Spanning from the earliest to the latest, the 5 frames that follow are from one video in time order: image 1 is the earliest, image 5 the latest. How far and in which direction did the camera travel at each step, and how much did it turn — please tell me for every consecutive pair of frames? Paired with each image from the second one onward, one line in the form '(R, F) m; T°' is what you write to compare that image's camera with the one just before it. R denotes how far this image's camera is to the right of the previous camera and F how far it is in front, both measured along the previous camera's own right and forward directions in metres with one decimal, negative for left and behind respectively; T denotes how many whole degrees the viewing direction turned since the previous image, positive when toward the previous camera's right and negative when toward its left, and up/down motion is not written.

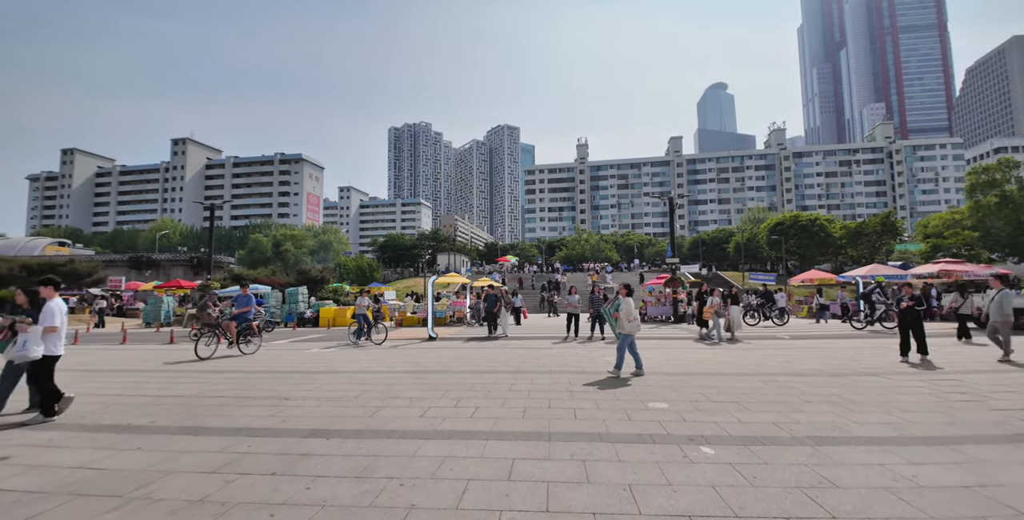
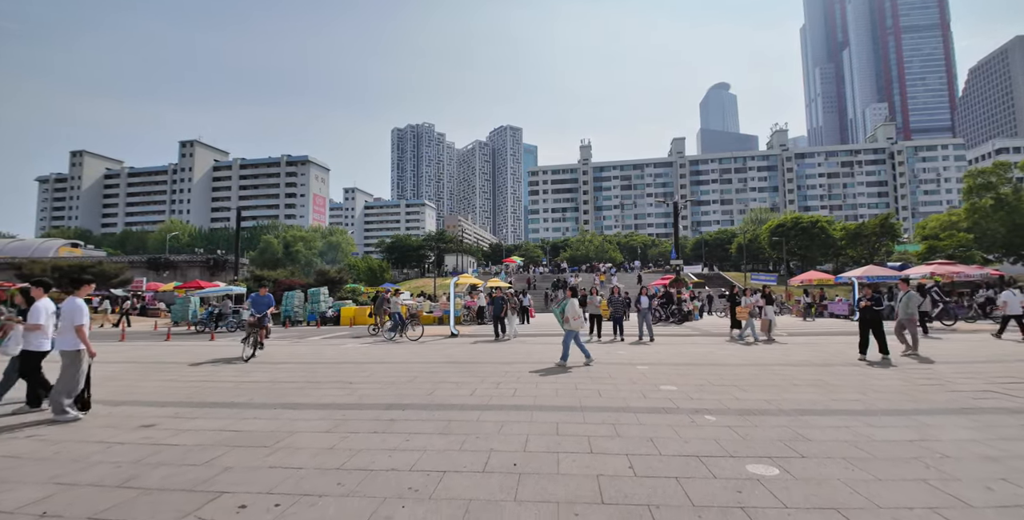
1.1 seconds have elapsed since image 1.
(-0.5, -1.0) m; 0°
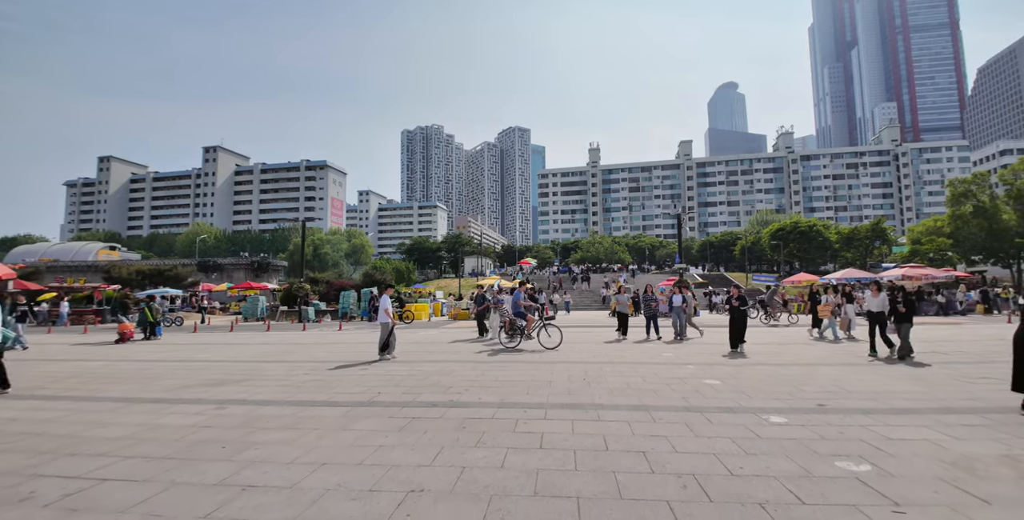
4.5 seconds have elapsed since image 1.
(-1.1, -3.4) m; -1°
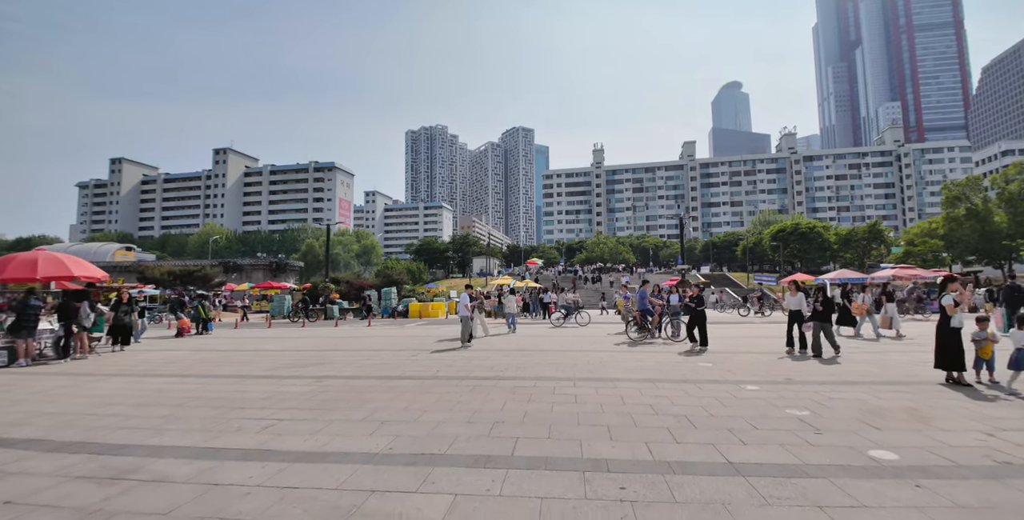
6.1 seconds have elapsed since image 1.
(-0.5, -1.5) m; 0°
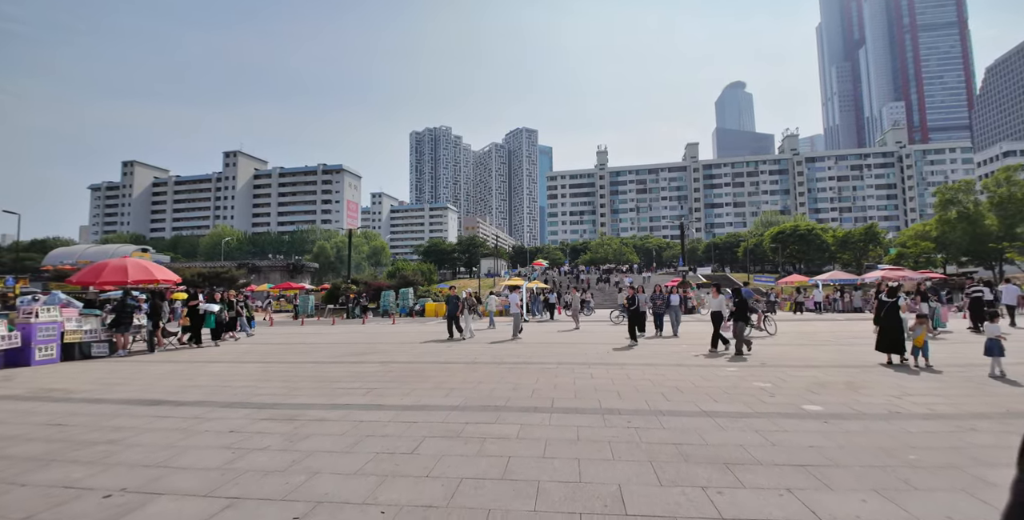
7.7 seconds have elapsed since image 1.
(-0.5, -1.7) m; 0°
